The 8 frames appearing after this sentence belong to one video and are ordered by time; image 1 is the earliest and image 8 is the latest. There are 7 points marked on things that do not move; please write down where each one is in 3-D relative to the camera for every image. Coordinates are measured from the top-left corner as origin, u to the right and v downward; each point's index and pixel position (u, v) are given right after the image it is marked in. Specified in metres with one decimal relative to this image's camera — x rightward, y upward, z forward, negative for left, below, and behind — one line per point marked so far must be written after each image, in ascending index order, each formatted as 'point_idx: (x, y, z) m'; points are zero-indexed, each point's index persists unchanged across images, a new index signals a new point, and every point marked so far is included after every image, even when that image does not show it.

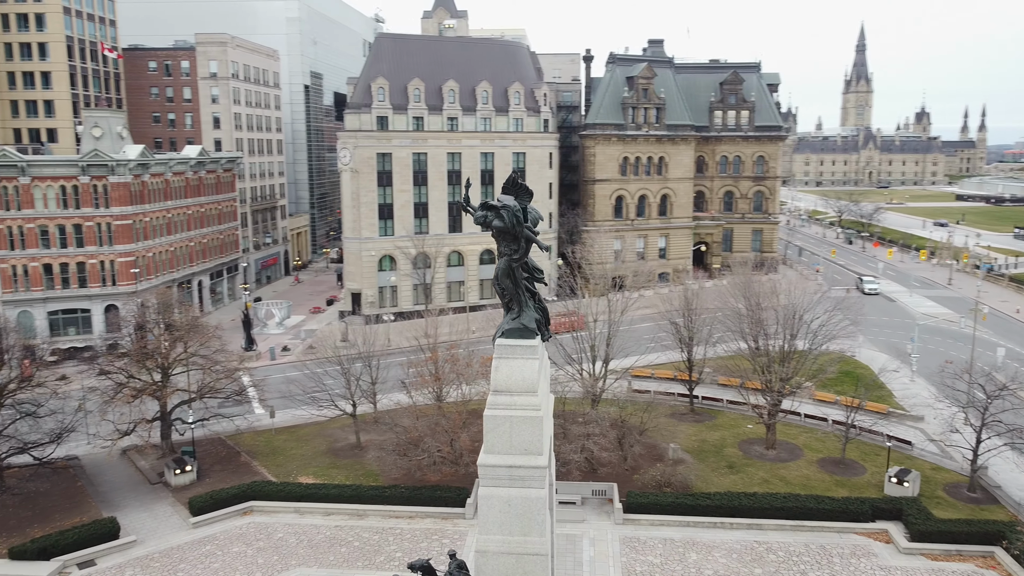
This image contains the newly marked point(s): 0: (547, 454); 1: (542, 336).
0: (+0.7, -3.4, +16.4) m
1: (+0.6, -1.0, +17.8) m
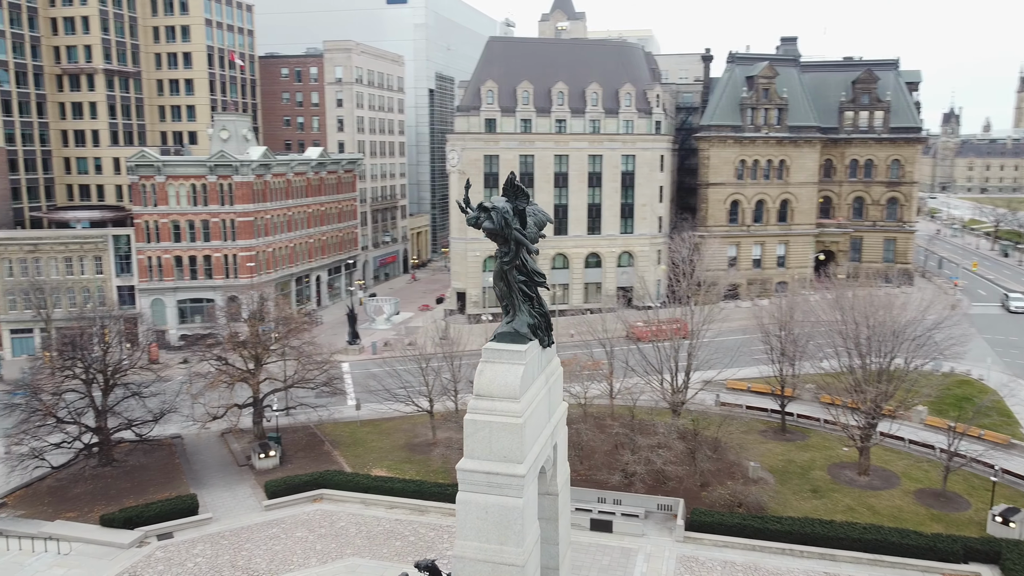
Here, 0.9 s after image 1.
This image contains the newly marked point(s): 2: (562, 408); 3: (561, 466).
0: (+0.3, -3.5, +15.9) m
1: (+0.6, -1.1, +17.4) m
2: (+1.2, -3.0, +19.6) m
3: (+1.2, -4.3, +19.2) m
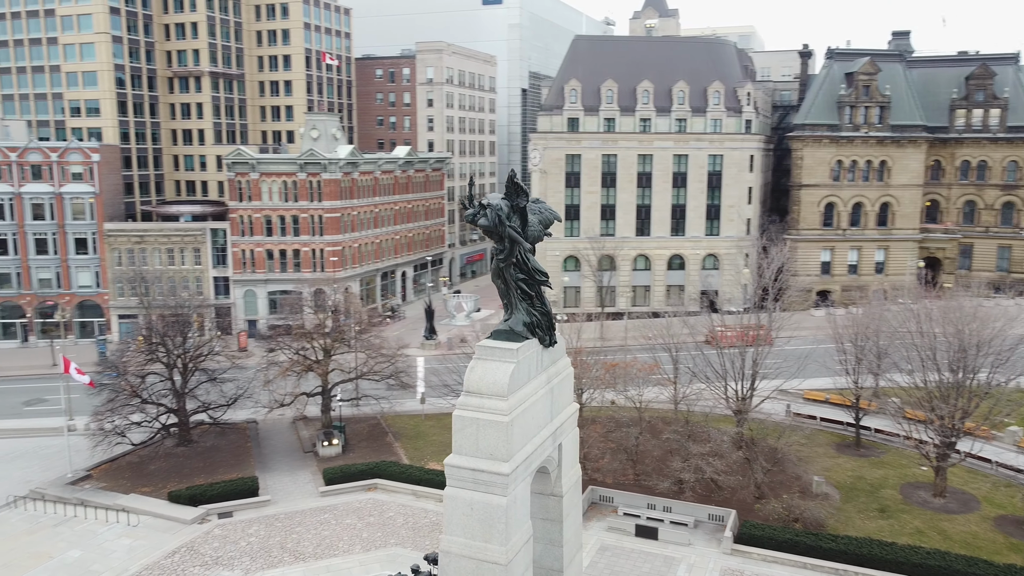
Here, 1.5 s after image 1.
0: (+0.1, -3.4, +15.8) m
1: (+0.6, -1.1, +17.2) m
2: (+1.5, -3.0, +19.4) m
3: (+1.3, -4.3, +19.0) m
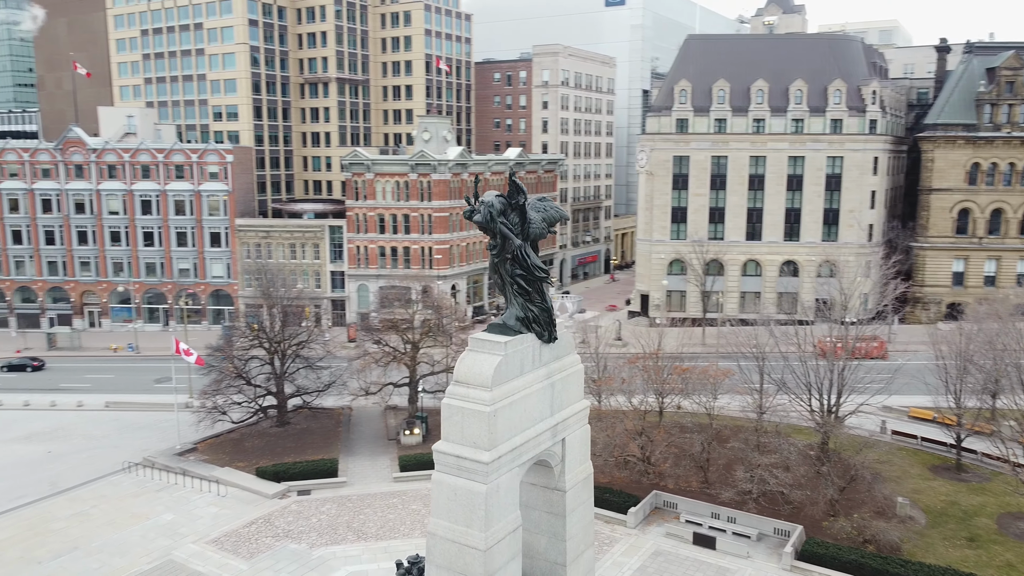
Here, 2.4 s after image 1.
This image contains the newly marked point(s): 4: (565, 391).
0: (-0.3, -3.3, +16.3) m
1: (+0.5, -1.0, +17.6) m
2: (+1.7, -2.9, +19.6) m
3: (+1.5, -4.2, +19.2) m
4: (+1.2, -2.4, +18.7) m
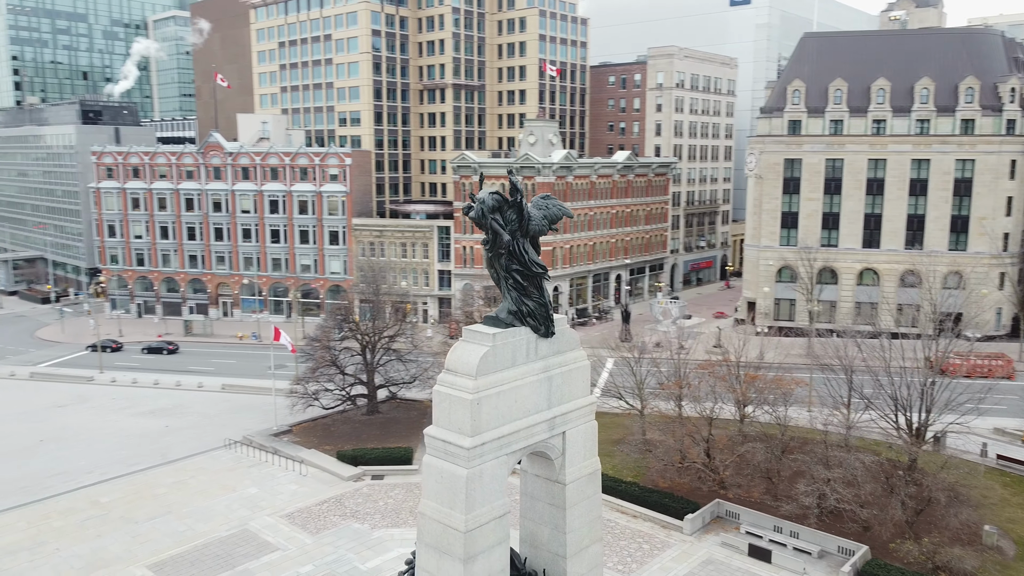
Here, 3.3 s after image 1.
0: (-0.6, -3.2, +16.9) m
1: (+0.4, -0.9, +18.1) m
2: (+1.9, -2.8, +19.8) m
3: (+1.5, -4.1, +19.5) m
4: (+1.3, -2.3, +19.1) m
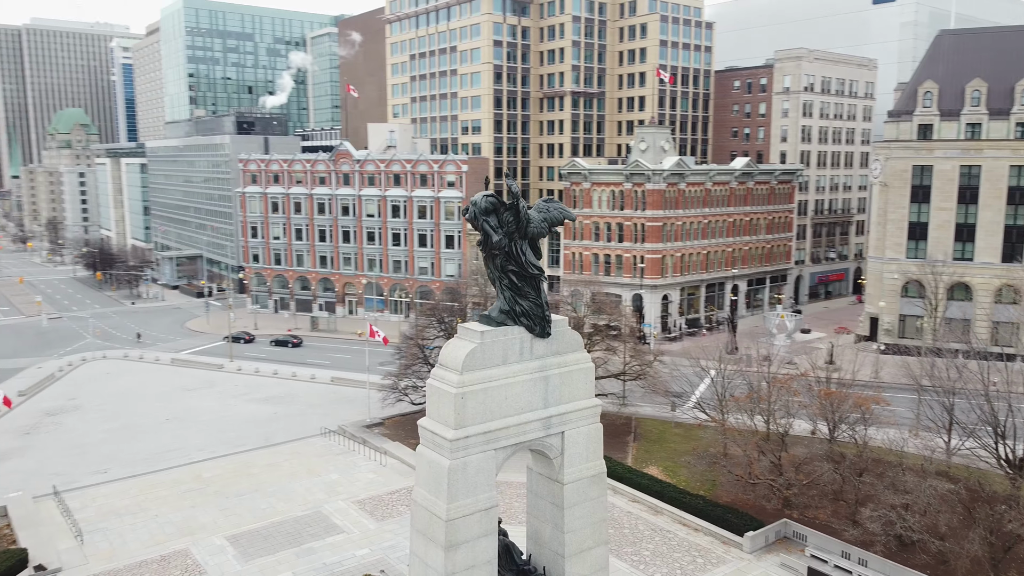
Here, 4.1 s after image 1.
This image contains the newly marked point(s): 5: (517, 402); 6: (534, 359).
0: (-1.0, -3.2, +17.6) m
1: (+0.3, -0.9, +18.5) m
2: (+2.0, -2.9, +20.0) m
3: (+1.5, -4.2, +19.7) m
4: (+1.3, -2.3, +19.3) m
5: (+0.1, -2.7, +18.5) m
6: (+0.5, -1.7, +18.8) m
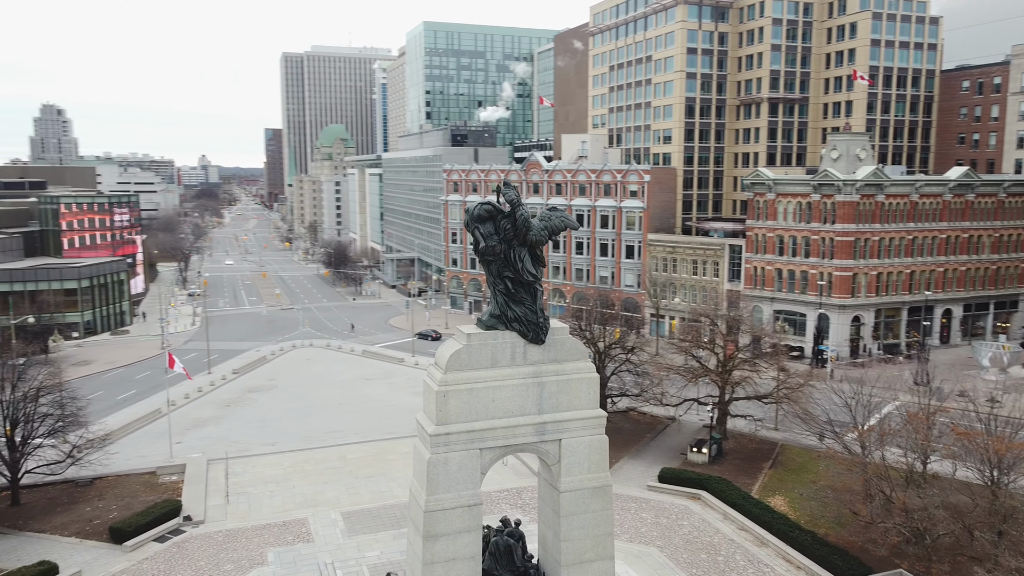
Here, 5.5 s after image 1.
0: (-1.5, -3.2, +18.4) m
1: (+0.1, -1.1, +18.9) m
2: (+2.1, -3.2, +19.8) m
3: (+1.5, -4.4, +19.6) m
4: (+1.2, -2.5, +19.4) m
5: (-0.1, -2.8, +18.9) m
6: (+0.4, -1.8, +19.1) m
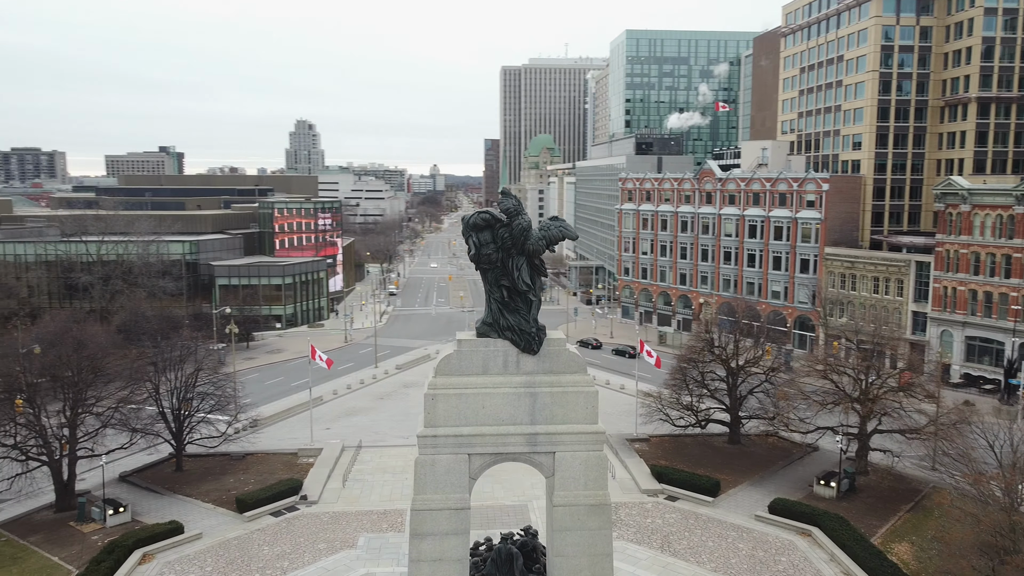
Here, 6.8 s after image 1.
0: (-1.8, -3.4, +18.9) m
1: (0.0, -1.3, +18.9) m
2: (+2.0, -3.5, +19.2) m
3: (+1.3, -4.7, +19.2) m
4: (+1.1, -2.8, +19.1) m
5: (-0.4, -3.0, +19.0) m
6: (+0.2, -2.1, +19.1) m
